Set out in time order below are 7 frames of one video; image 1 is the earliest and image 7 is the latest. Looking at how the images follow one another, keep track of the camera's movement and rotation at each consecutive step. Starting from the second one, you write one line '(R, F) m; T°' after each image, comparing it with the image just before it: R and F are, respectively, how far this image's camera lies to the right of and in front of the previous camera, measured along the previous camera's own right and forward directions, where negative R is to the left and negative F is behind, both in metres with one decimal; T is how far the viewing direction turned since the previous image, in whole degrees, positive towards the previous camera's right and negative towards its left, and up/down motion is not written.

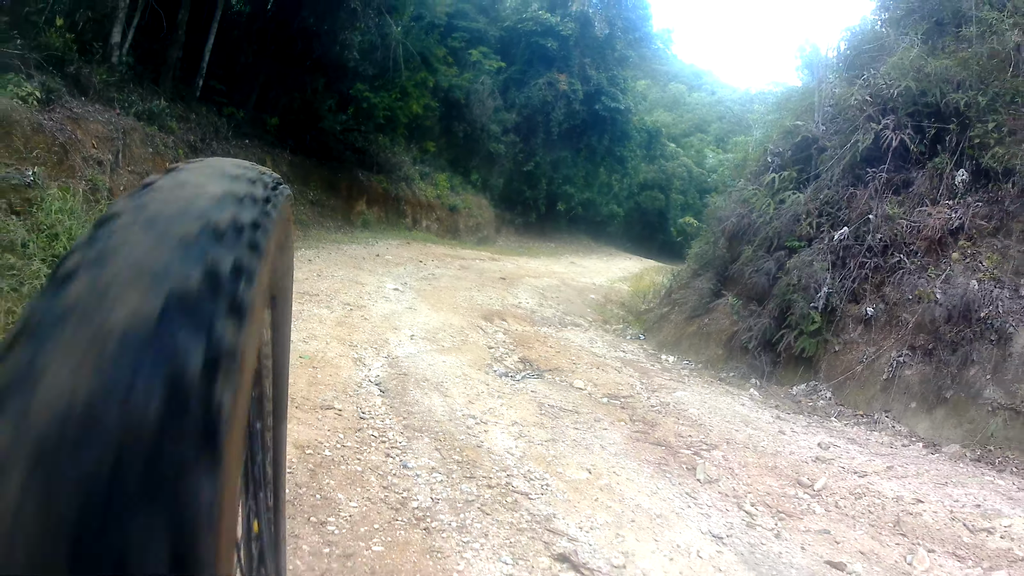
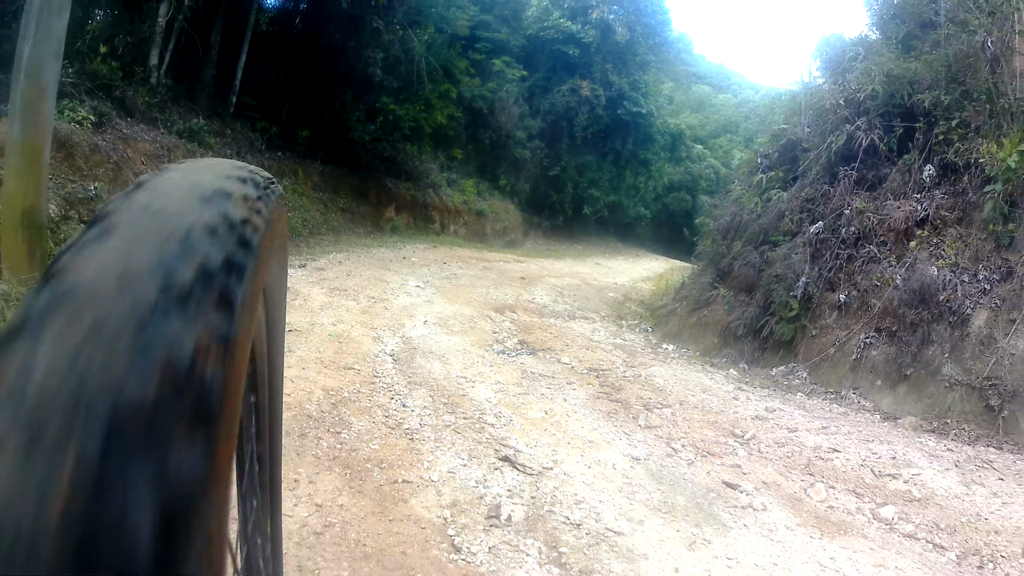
(+0.3, -0.7) m; -3°
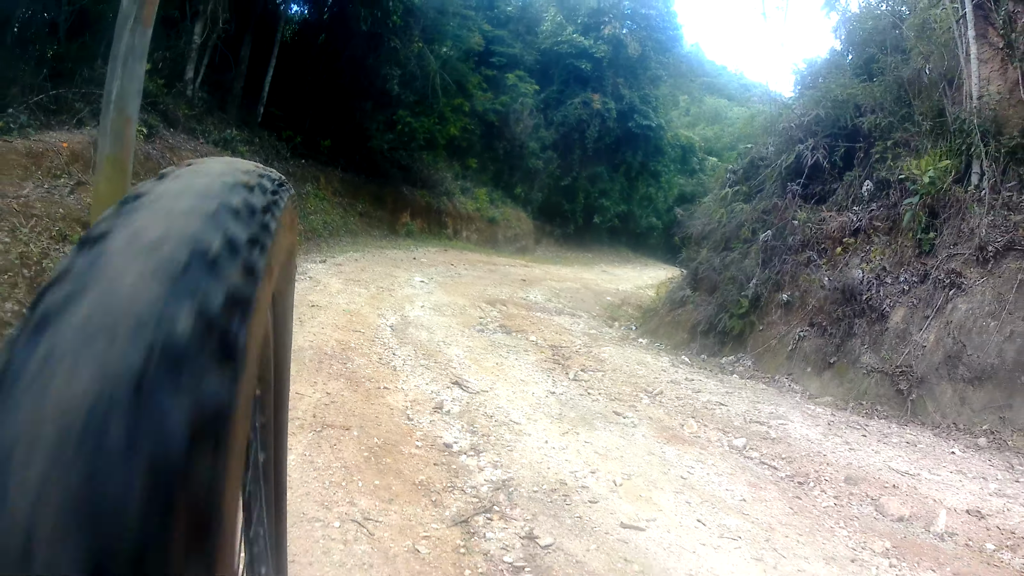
(+0.4, -1.1) m; -2°
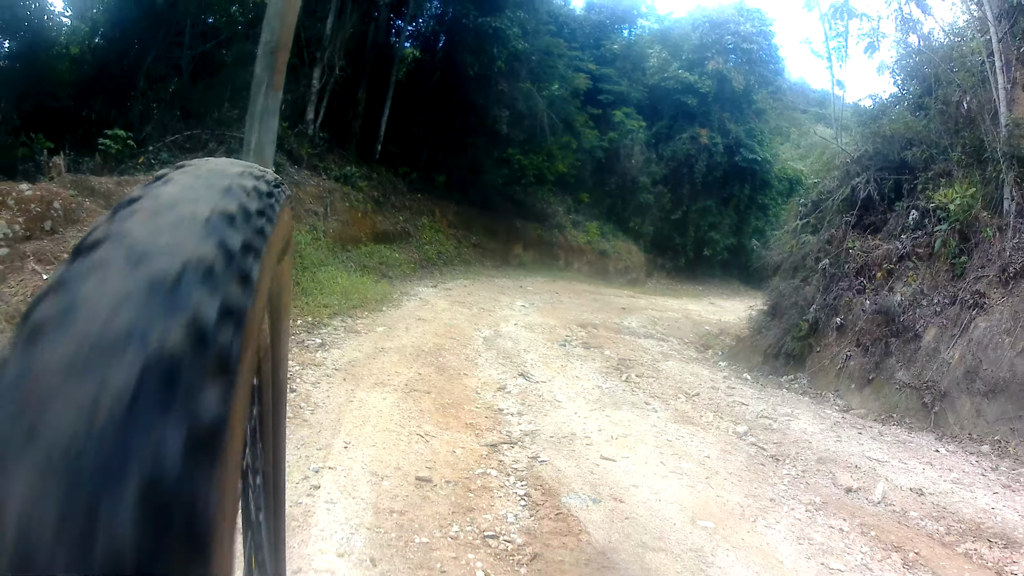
(+0.5, -1.1) m; -10°
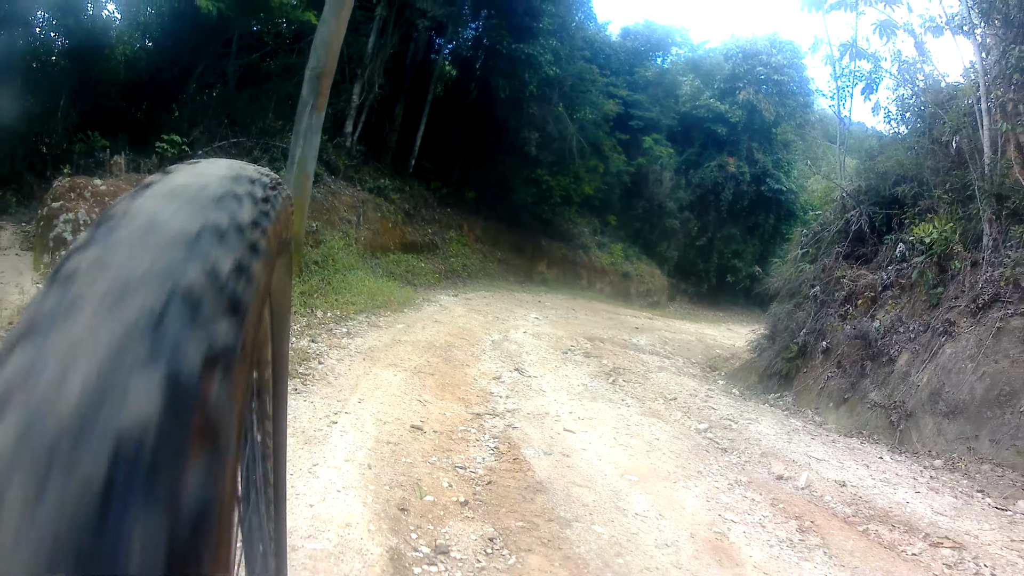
(+0.2, -0.8) m; -2°
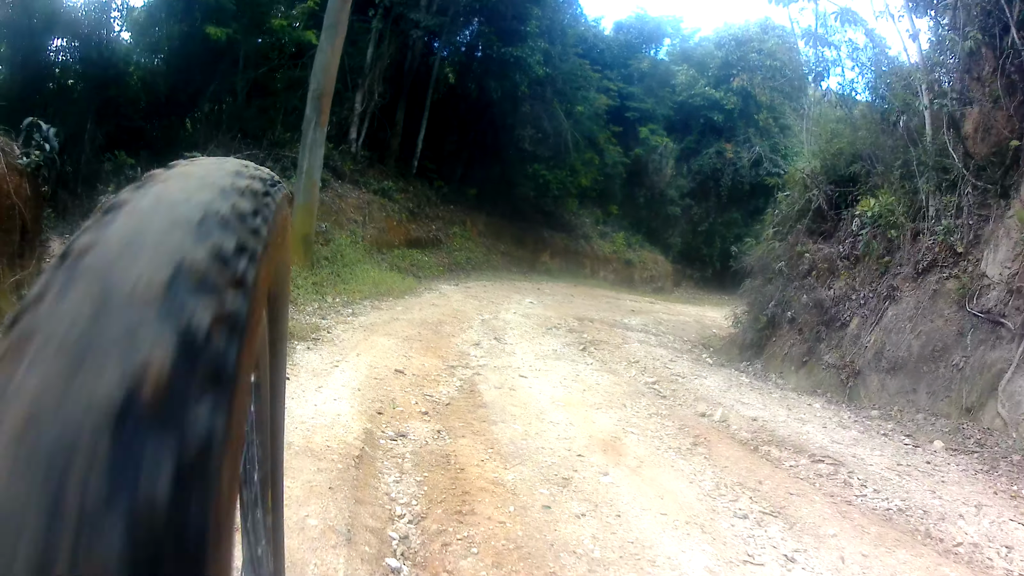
(+0.4, -1.0) m; -2°
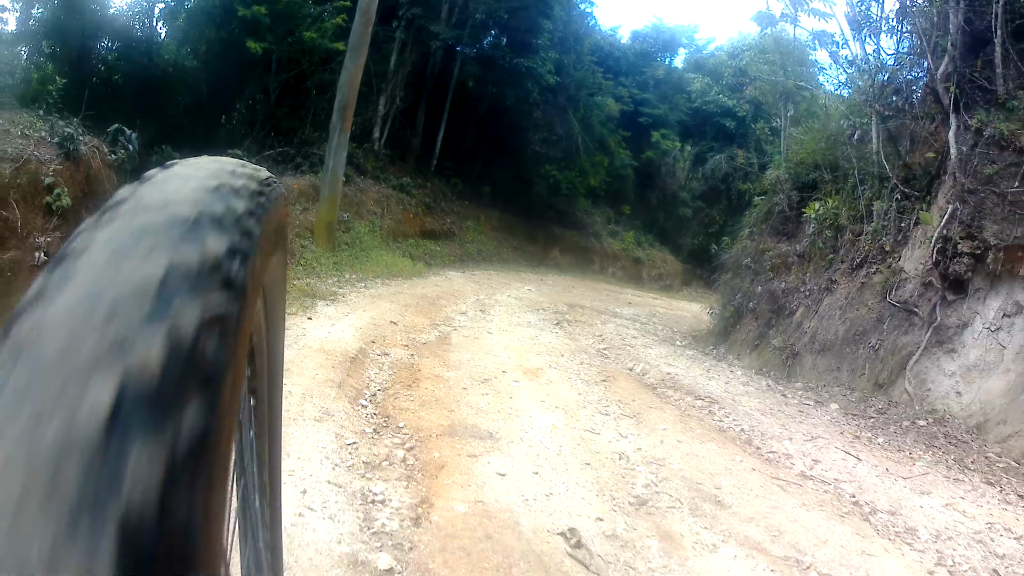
(+0.5, -1.5) m; -2°
